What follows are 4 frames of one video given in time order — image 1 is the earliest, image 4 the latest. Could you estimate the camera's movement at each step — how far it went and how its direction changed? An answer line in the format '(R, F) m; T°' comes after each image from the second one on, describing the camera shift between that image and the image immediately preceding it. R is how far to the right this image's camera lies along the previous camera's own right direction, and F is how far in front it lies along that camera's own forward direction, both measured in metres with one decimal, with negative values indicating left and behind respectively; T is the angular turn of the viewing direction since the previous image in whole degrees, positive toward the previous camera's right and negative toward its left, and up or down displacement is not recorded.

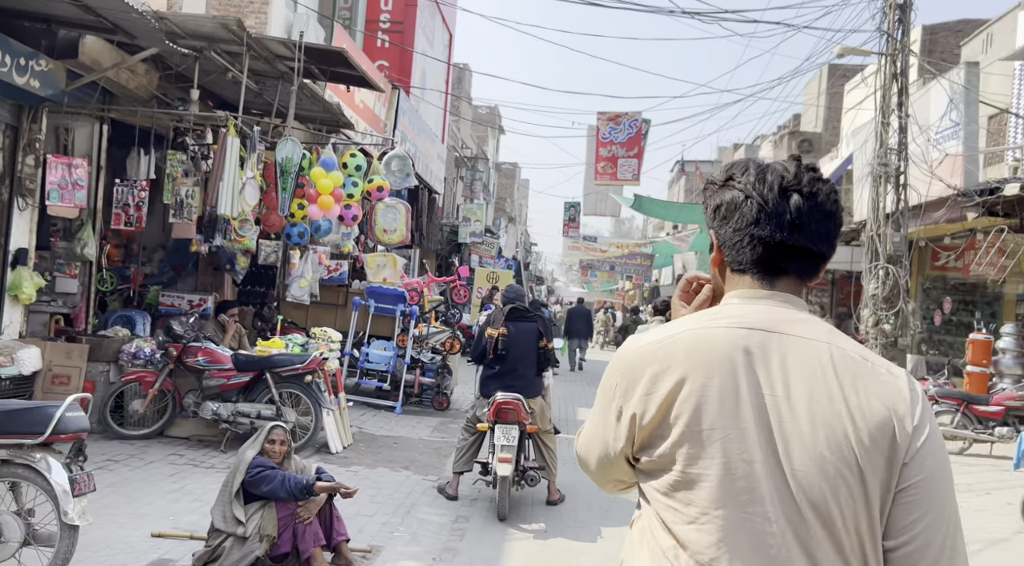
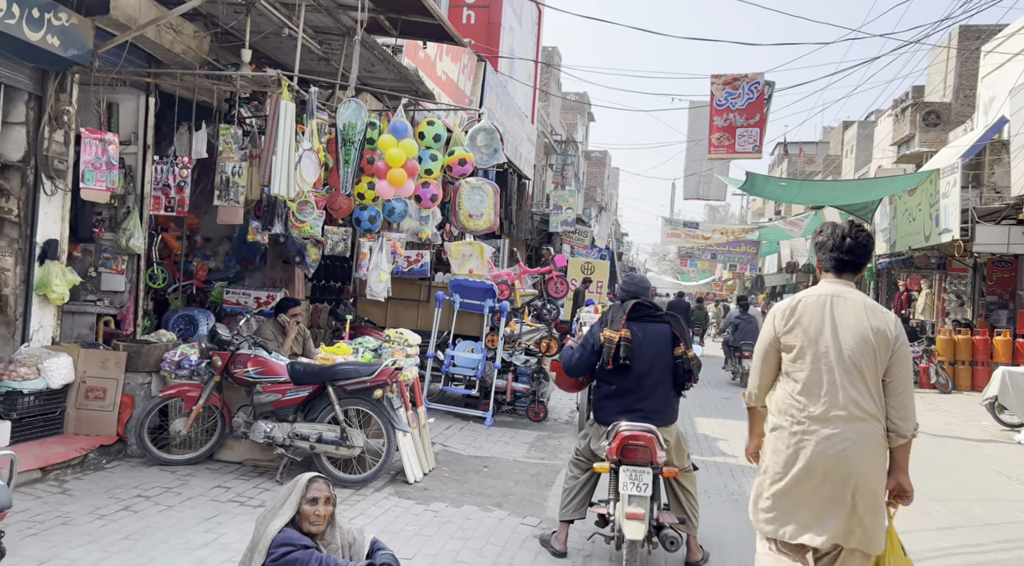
(-0.1, +1.1) m; -6°
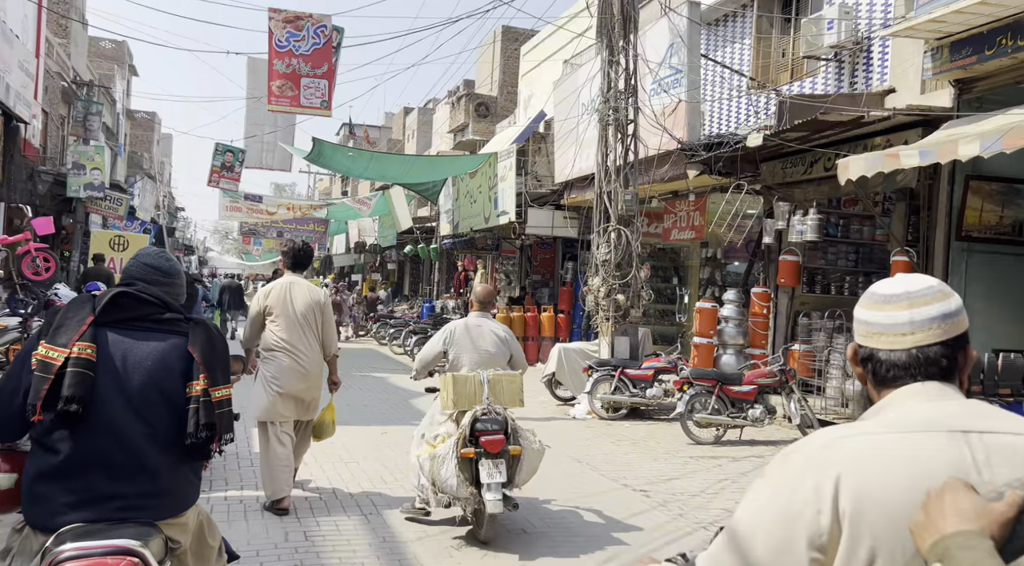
(+0.5, +1.8) m; +28°
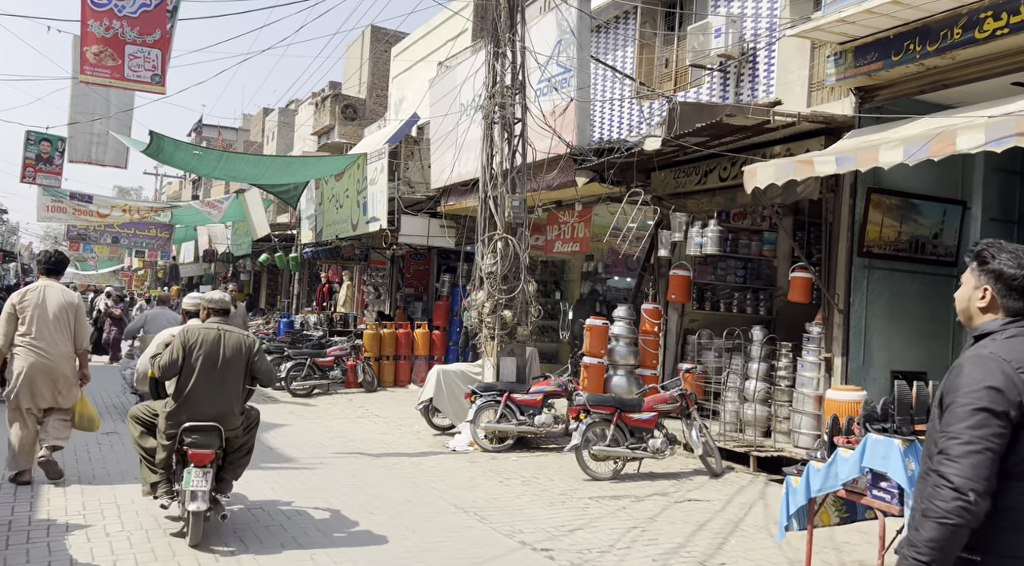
(-0.2, +2.3) m; +9°
